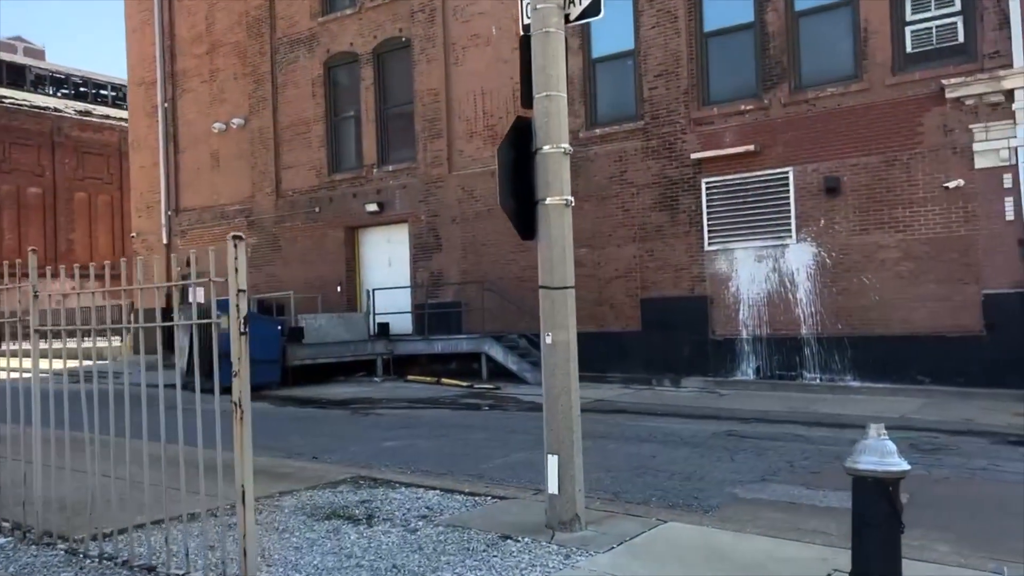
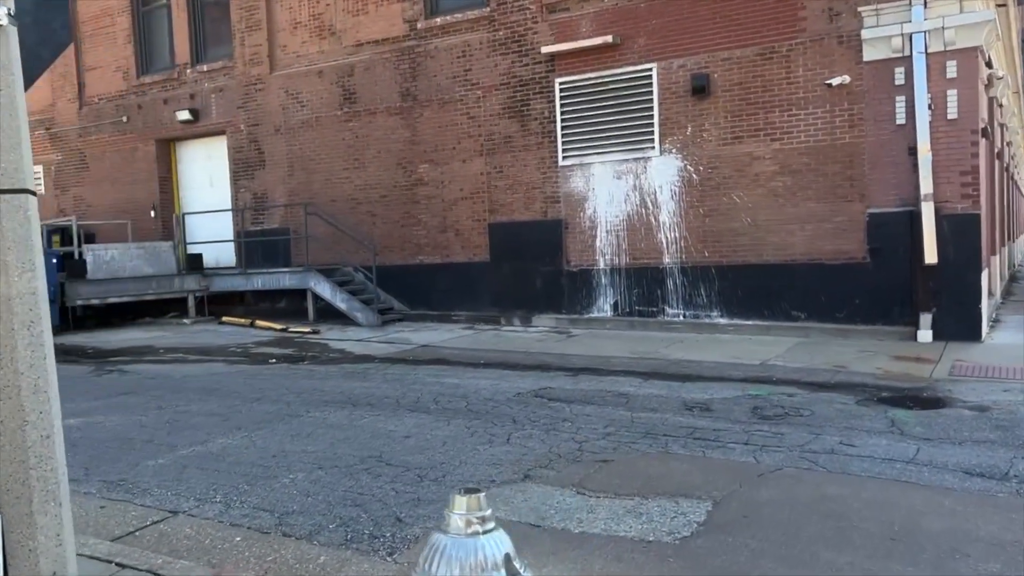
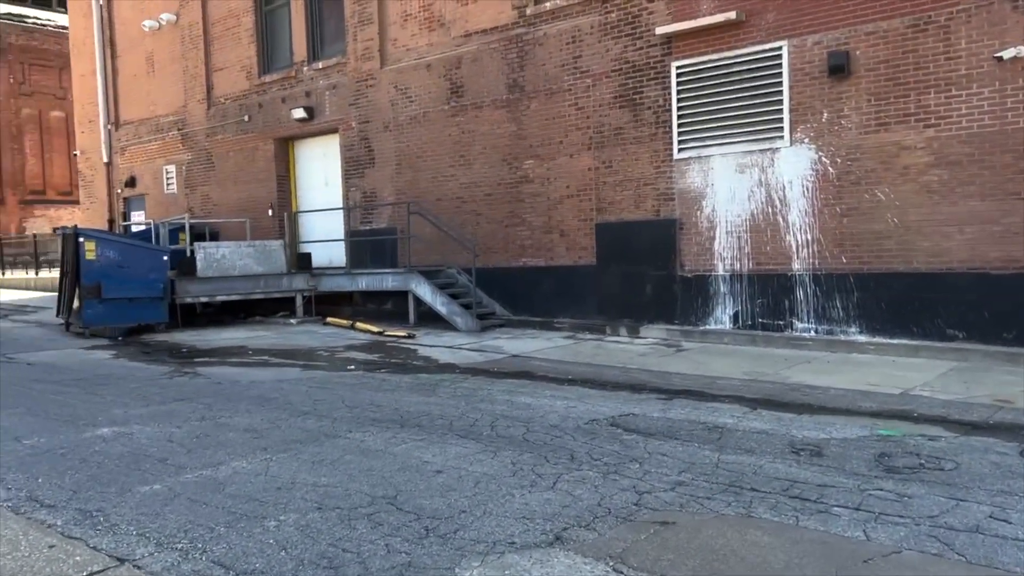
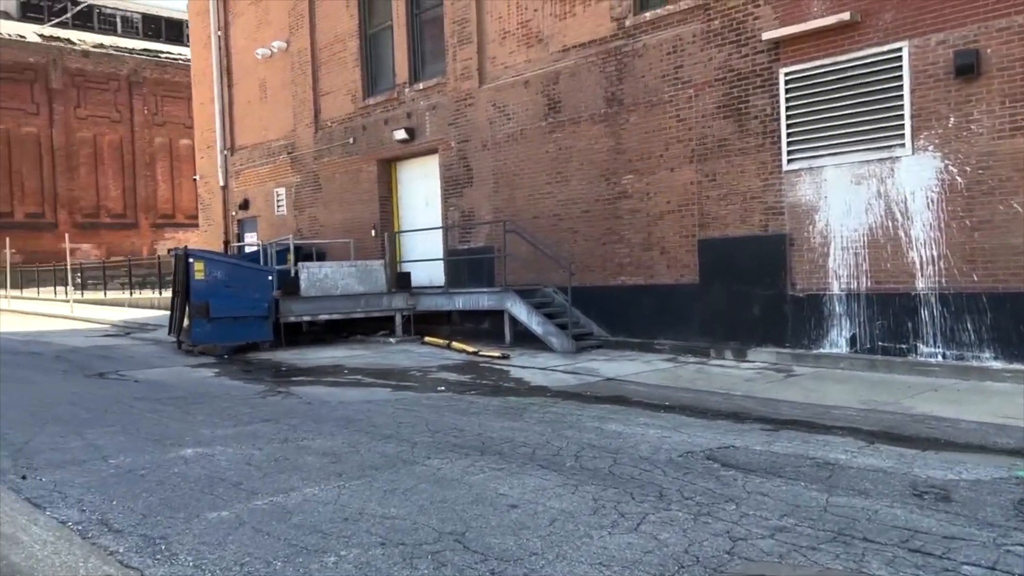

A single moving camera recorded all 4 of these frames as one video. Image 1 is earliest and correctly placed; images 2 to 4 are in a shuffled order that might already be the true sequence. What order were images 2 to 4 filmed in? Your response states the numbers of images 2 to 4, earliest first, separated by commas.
2, 3, 4
